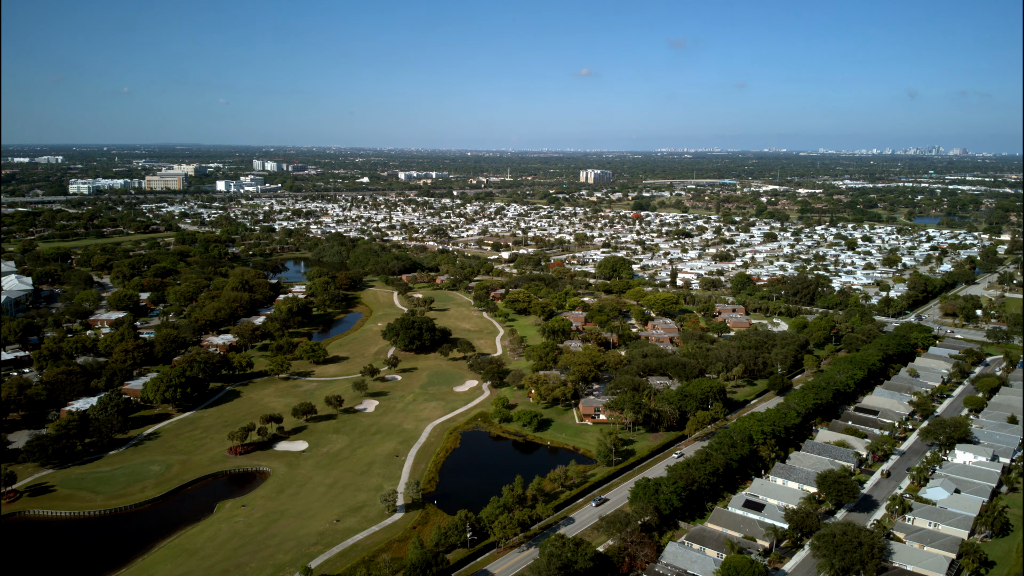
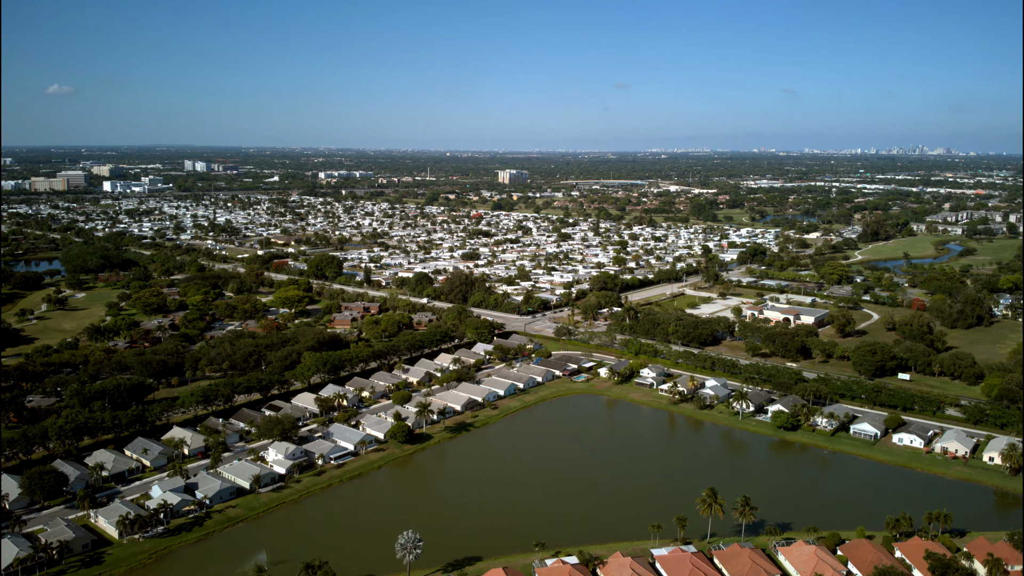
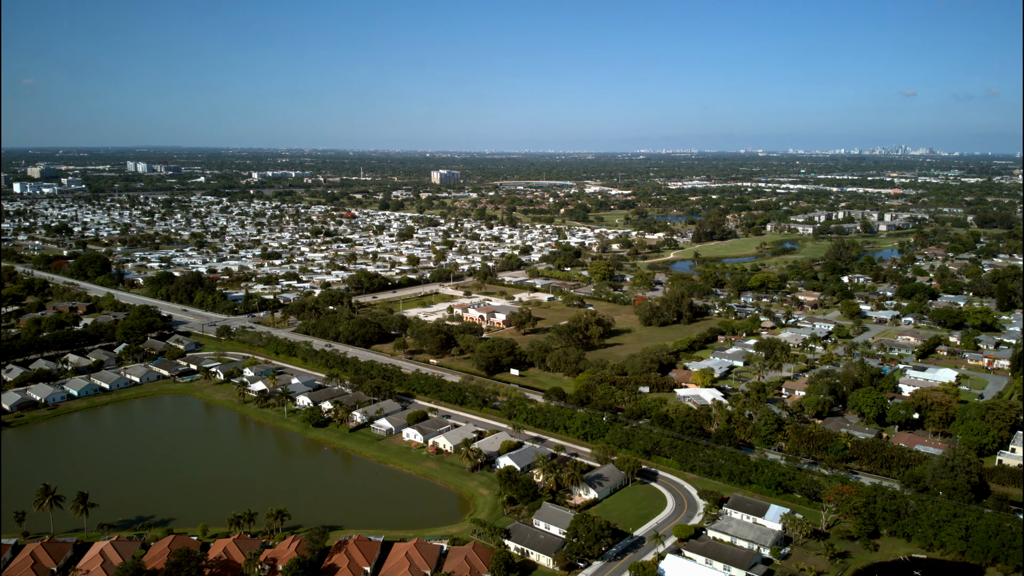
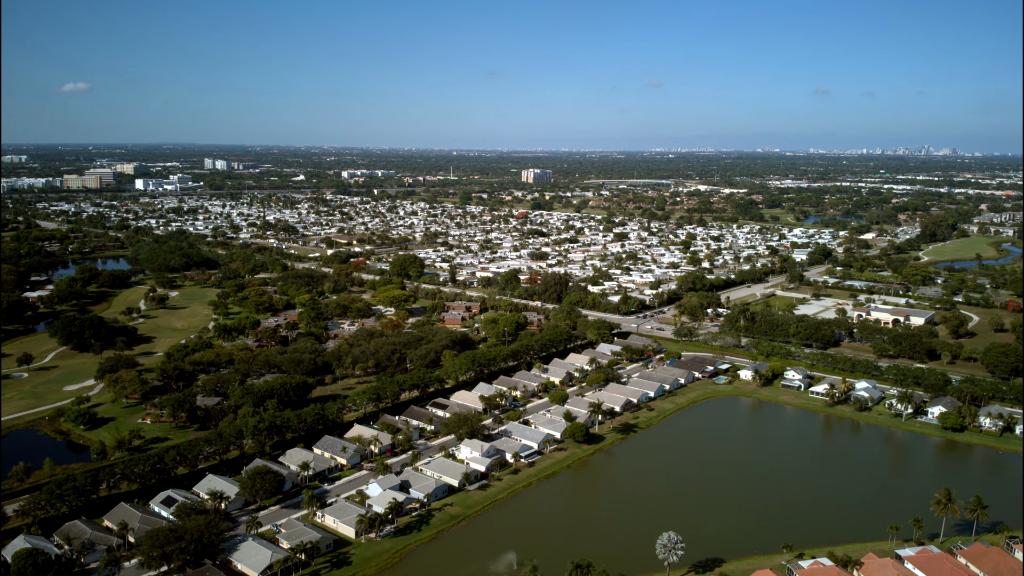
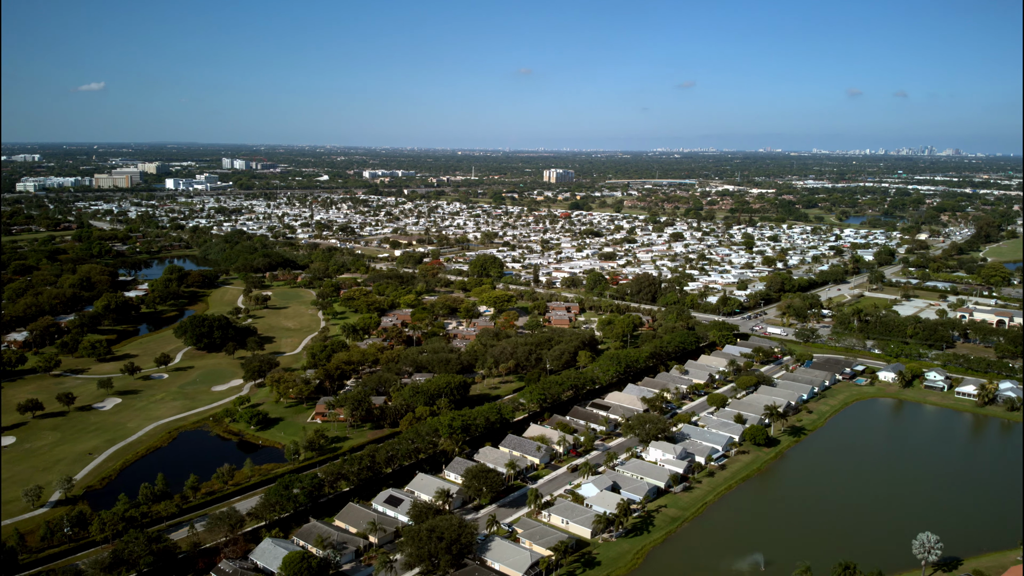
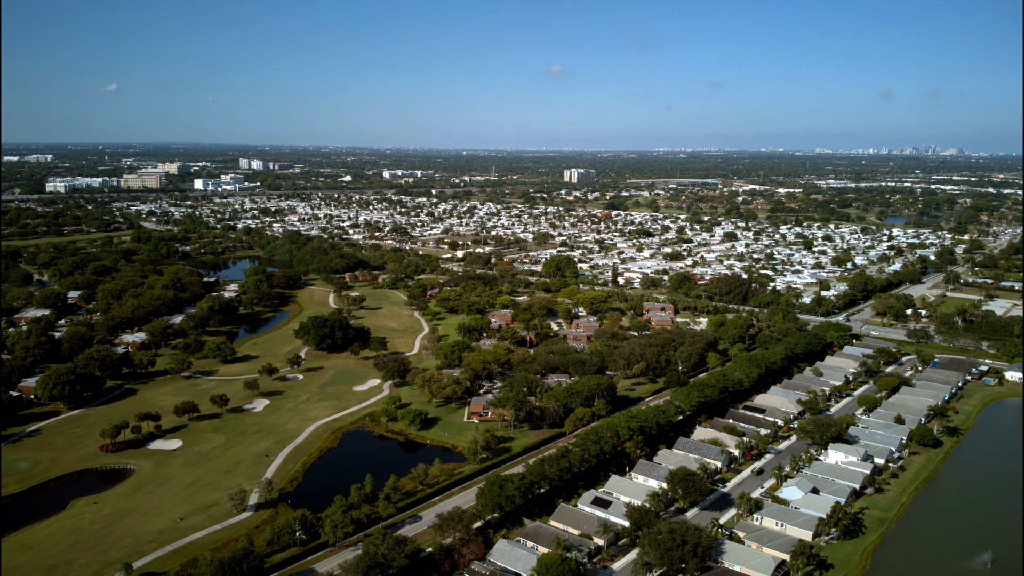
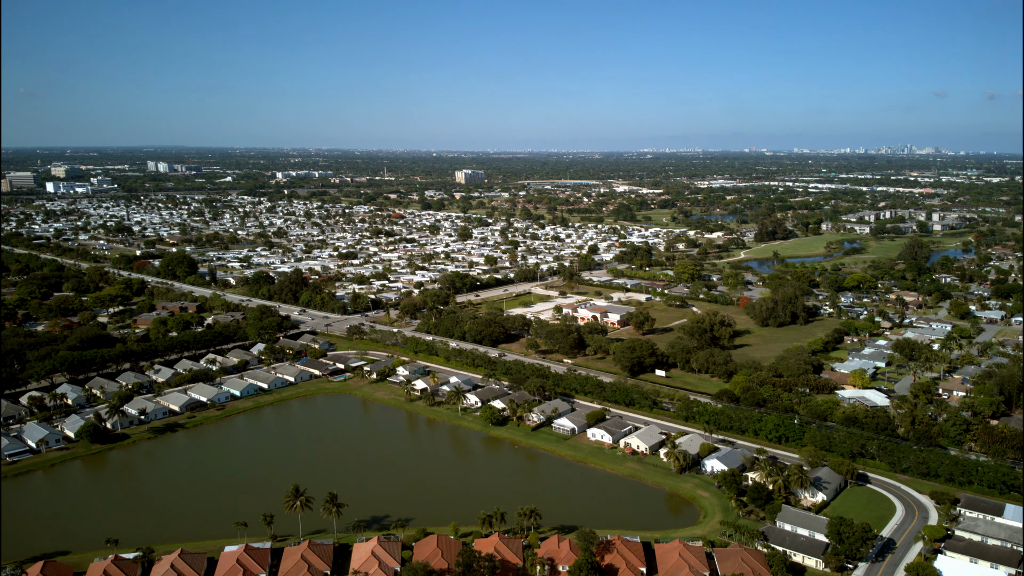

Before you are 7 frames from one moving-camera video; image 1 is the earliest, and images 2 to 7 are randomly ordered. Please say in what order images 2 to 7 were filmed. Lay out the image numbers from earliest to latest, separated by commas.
6, 5, 4, 2, 7, 3
